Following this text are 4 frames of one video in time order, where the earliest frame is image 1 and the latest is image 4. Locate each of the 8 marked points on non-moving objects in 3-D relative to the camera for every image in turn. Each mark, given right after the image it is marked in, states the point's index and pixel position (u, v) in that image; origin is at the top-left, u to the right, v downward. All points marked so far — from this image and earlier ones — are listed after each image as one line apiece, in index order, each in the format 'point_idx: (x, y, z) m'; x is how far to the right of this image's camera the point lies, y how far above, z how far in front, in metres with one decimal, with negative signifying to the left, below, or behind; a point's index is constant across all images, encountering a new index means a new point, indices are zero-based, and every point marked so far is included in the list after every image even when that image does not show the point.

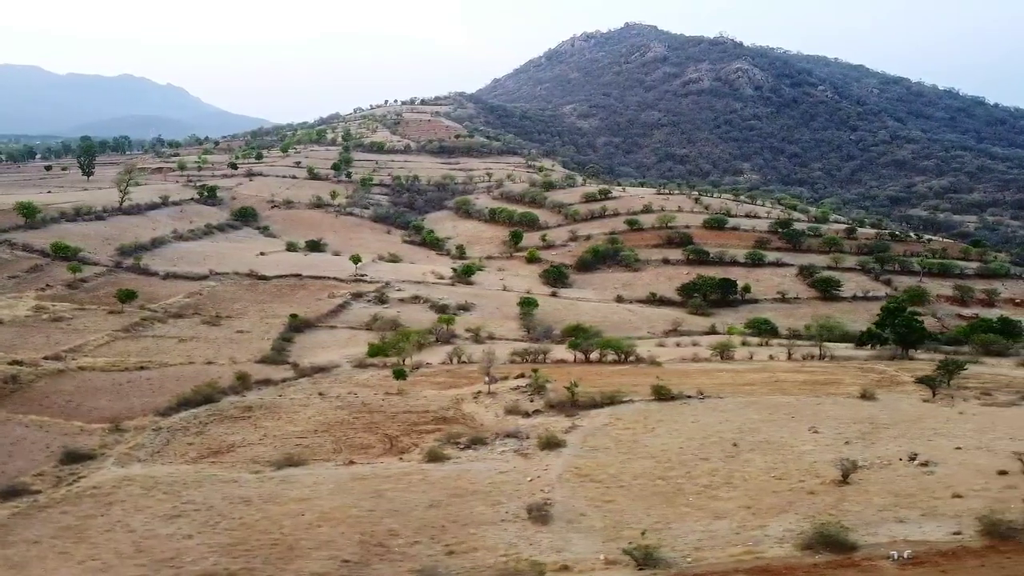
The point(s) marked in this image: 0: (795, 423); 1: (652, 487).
0: (+6.3, -3.0, +17.9) m
1: (+2.6, -3.6, +14.7) m
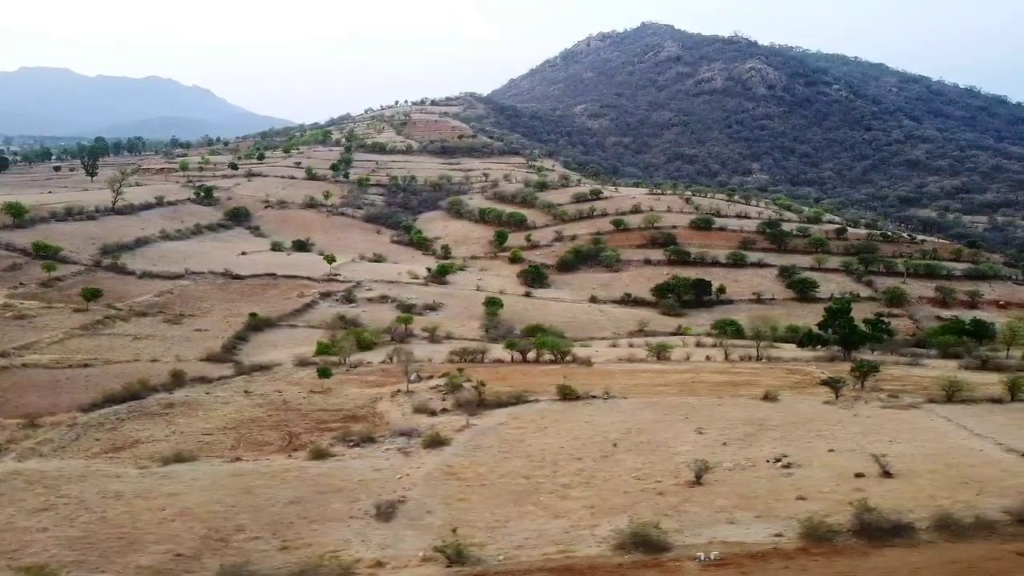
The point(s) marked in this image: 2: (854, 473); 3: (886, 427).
0: (+3.9, -3.0, +17.9) m
1: (0.0, -3.6, +14.8) m
2: (+6.0, -3.2, +14.1) m
3: (+8.0, -3.0, +17.1) m
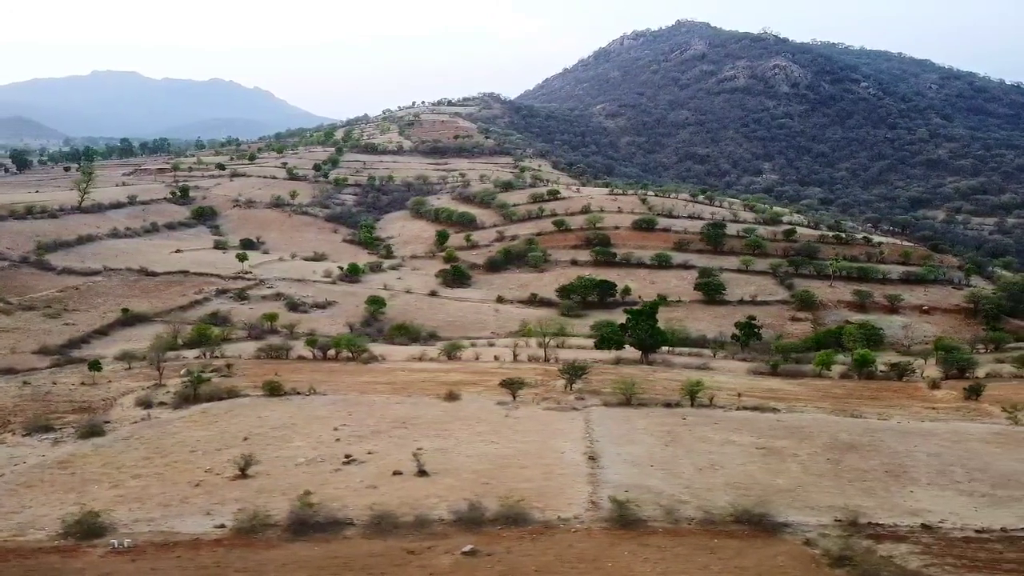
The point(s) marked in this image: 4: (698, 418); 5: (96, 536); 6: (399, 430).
0: (-4.0, -3.0, +18.3) m
1: (-8.1, -3.6, +15.5) m
2: (-2.1, -3.3, +14.3) m
3: (+0.1, -3.0, +17.2) m
4: (+4.1, -2.9, +17.8) m
5: (-6.2, -3.7, +11.9) m
6: (-2.4, -3.1, +17.3) m
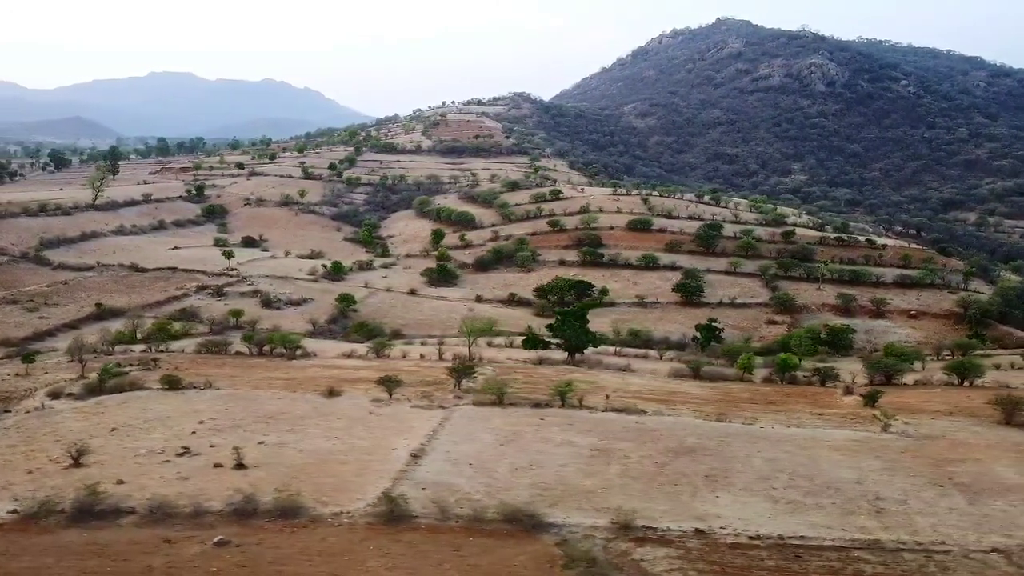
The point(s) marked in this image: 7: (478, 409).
0: (-7.1, -3.0, +18.7) m
1: (-11.3, -3.5, +16.2) m
2: (-5.4, -3.2, +14.7) m
3: (-3.1, -3.0, +17.5) m
4: (+1.0, -2.9, +17.8) m
5: (-9.7, -3.6, +12.5) m
6: (-5.6, -3.0, +17.7) m
7: (-0.8, -2.8, +18.7) m
